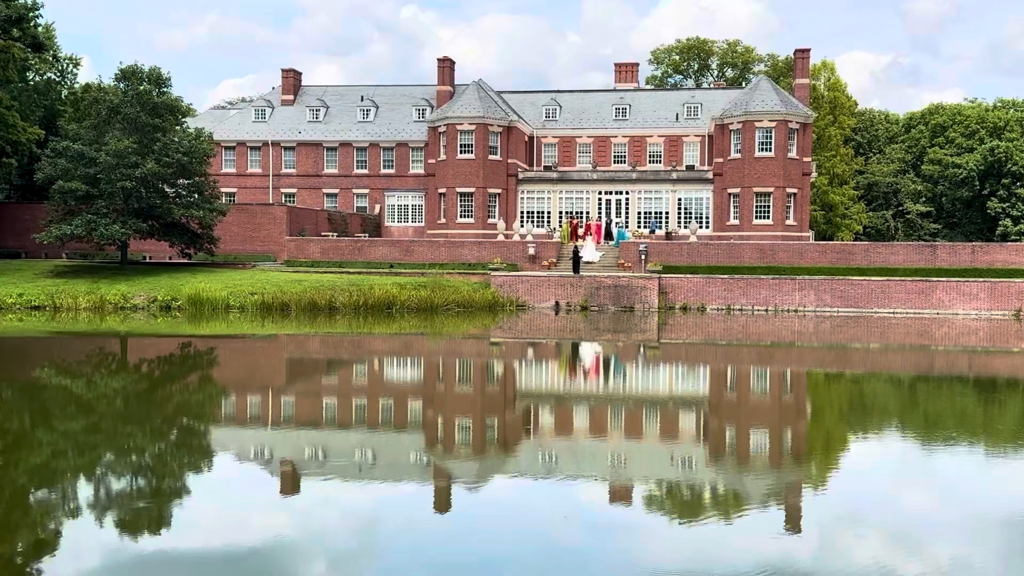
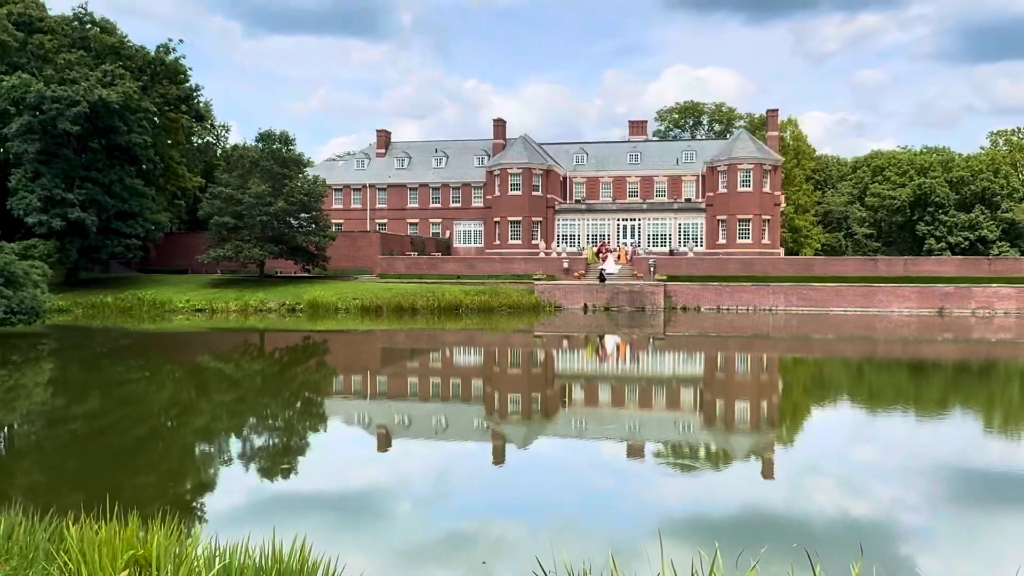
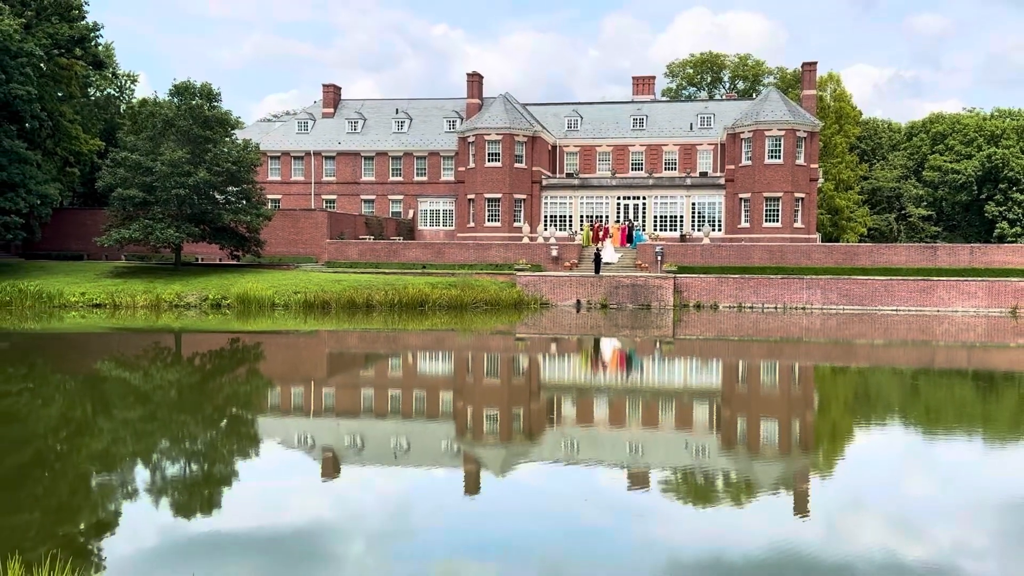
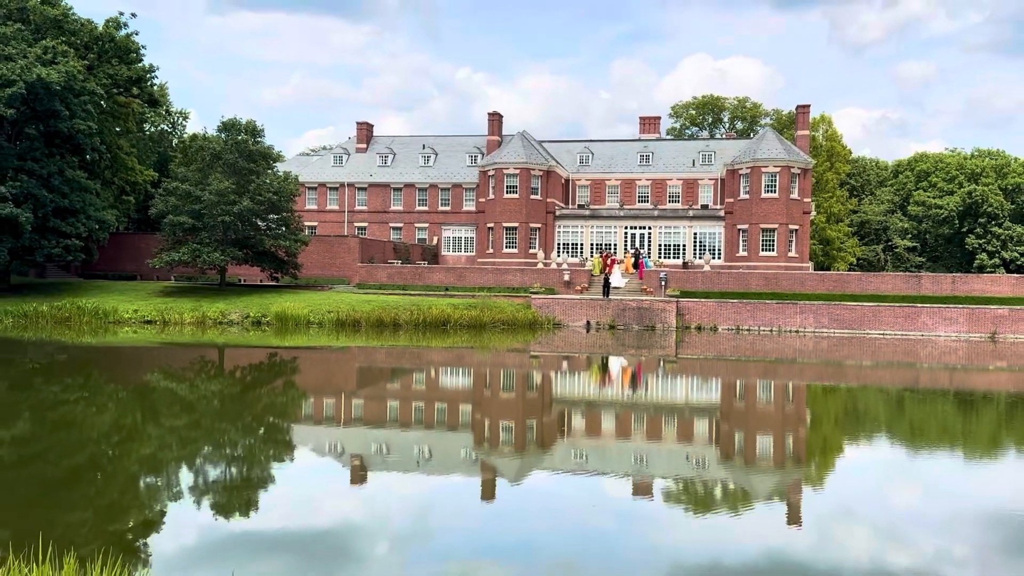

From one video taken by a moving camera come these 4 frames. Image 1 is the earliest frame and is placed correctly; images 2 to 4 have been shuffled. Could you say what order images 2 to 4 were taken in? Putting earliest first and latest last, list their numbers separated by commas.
3, 4, 2
